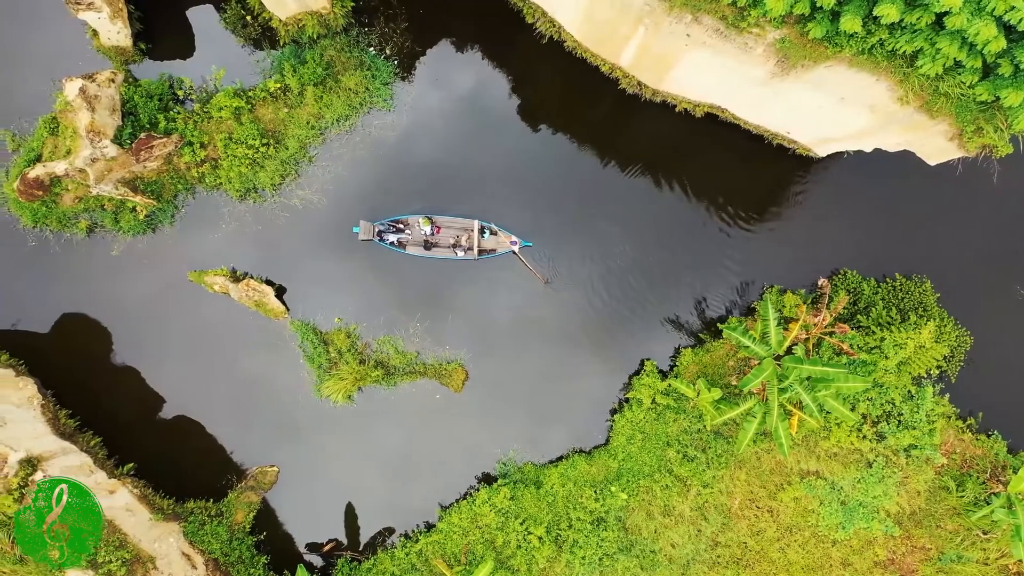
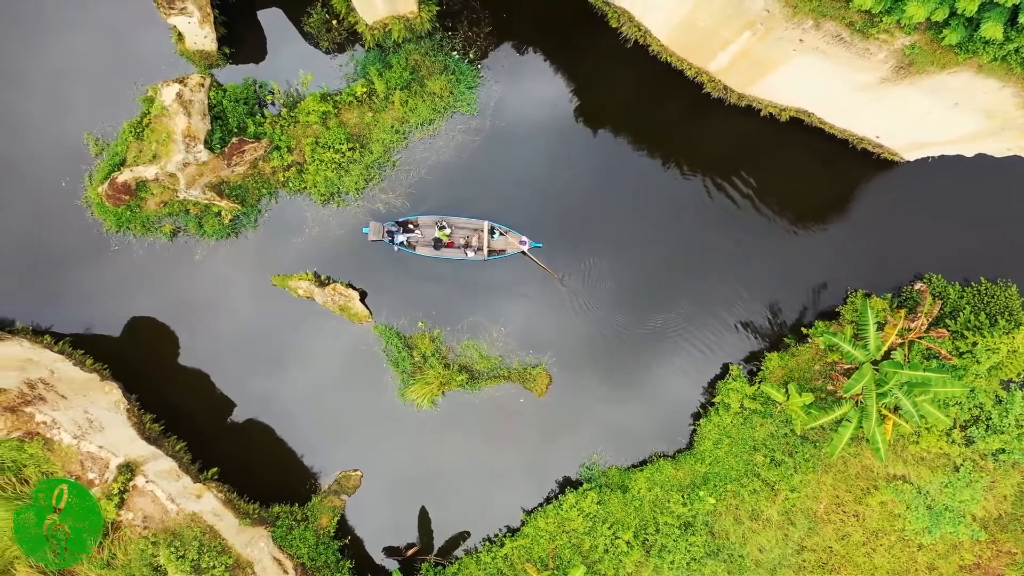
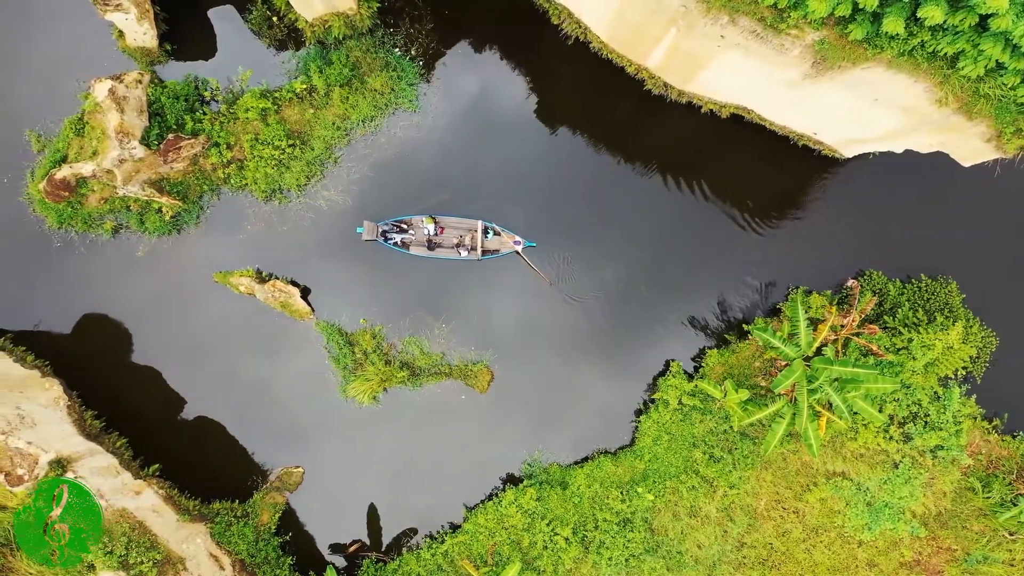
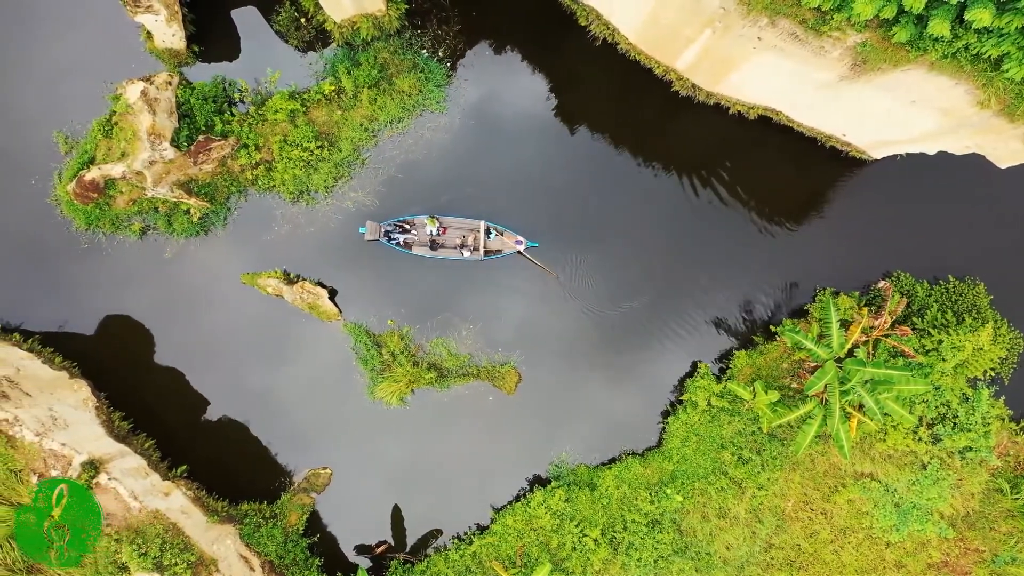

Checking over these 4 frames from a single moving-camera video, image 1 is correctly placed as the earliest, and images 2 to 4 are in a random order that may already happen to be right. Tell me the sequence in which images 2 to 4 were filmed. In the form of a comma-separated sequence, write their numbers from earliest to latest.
3, 4, 2
